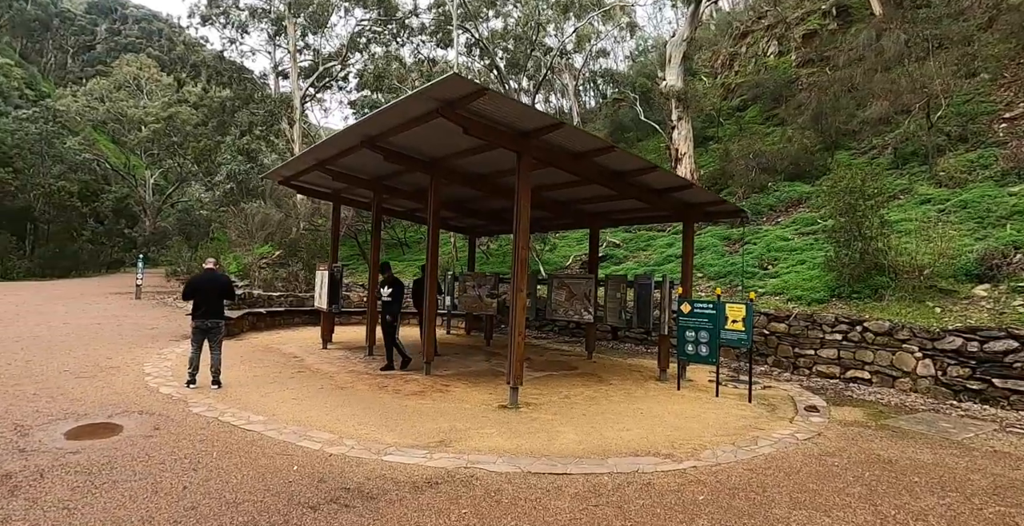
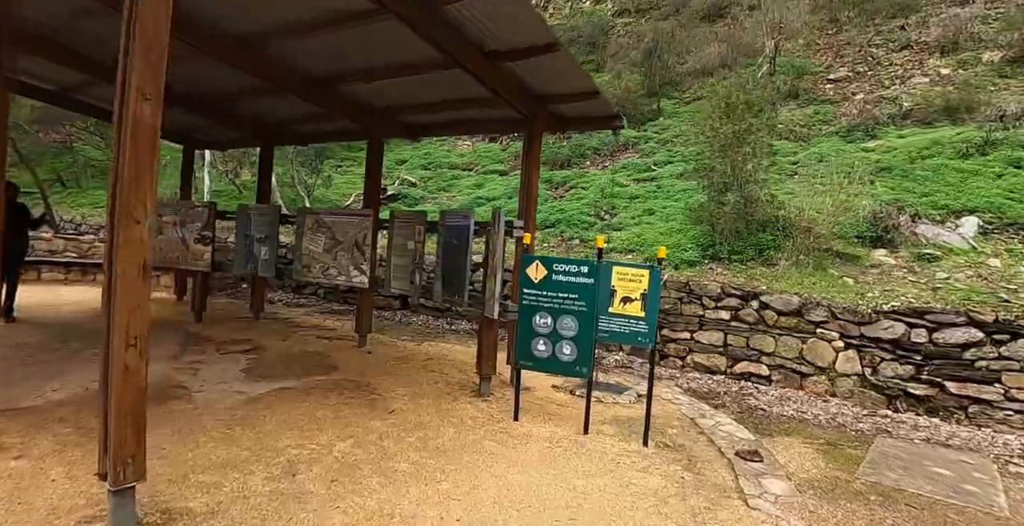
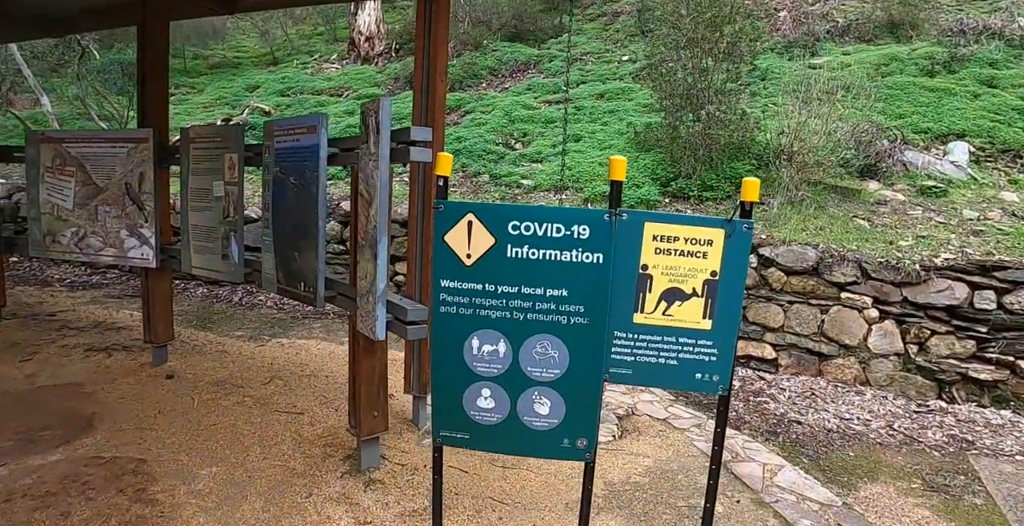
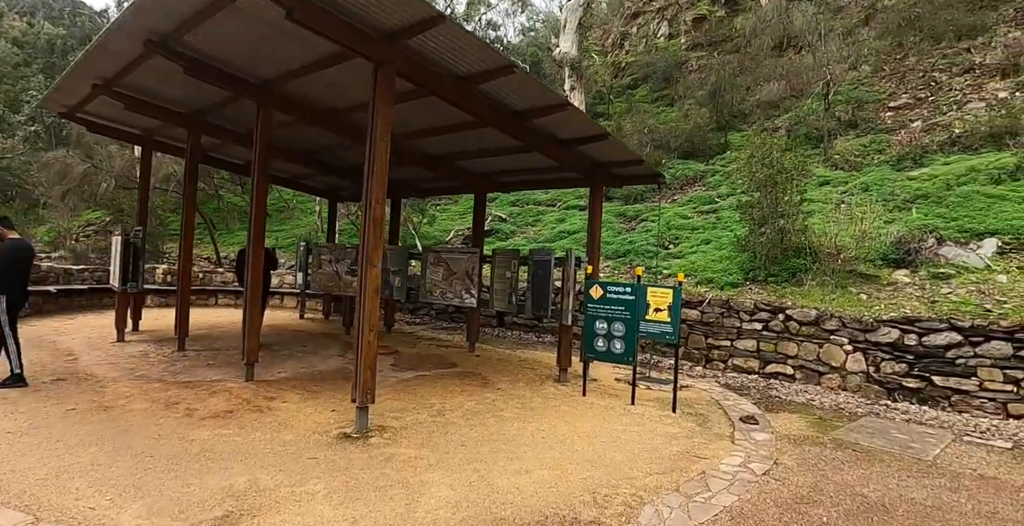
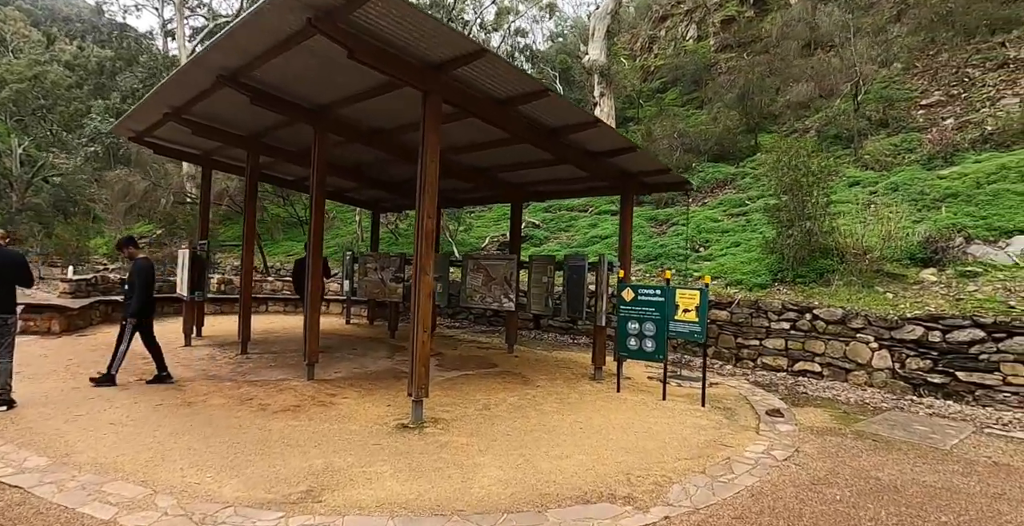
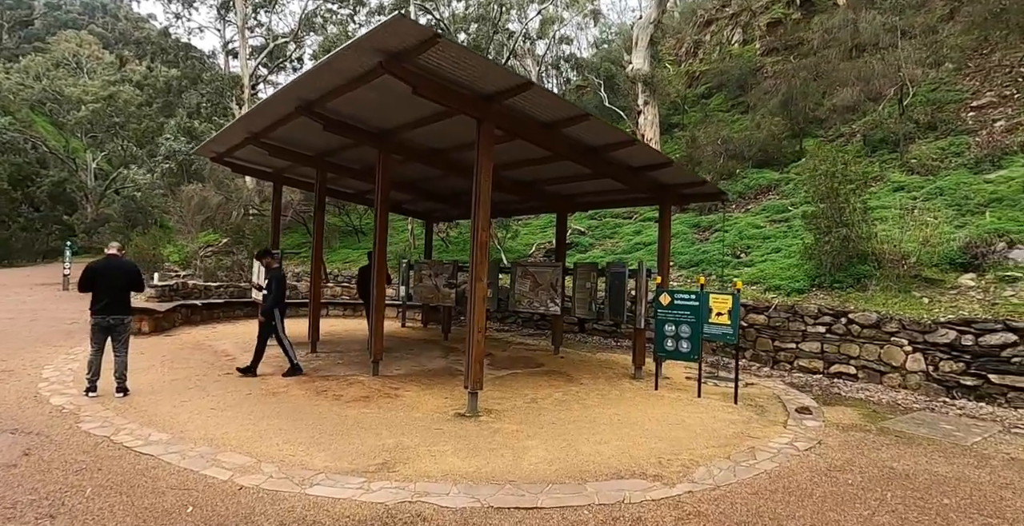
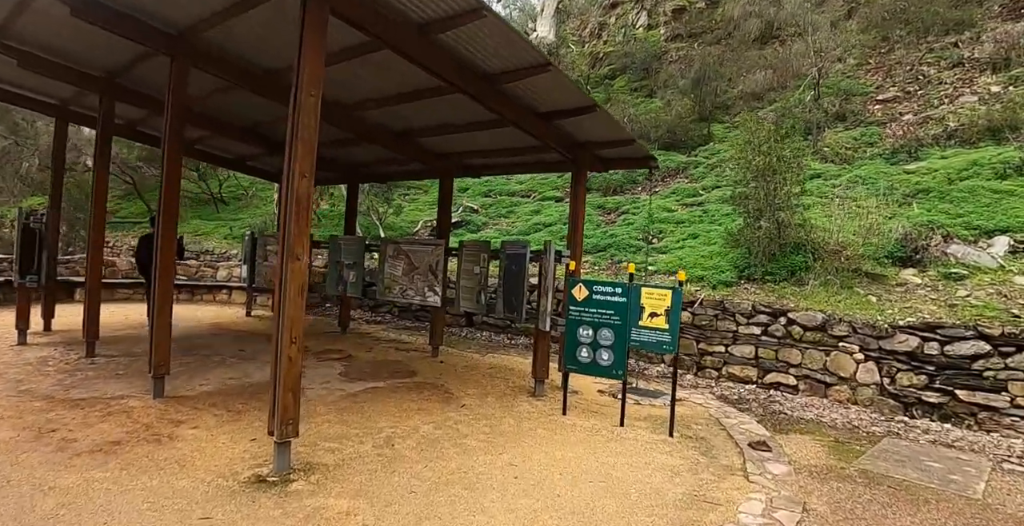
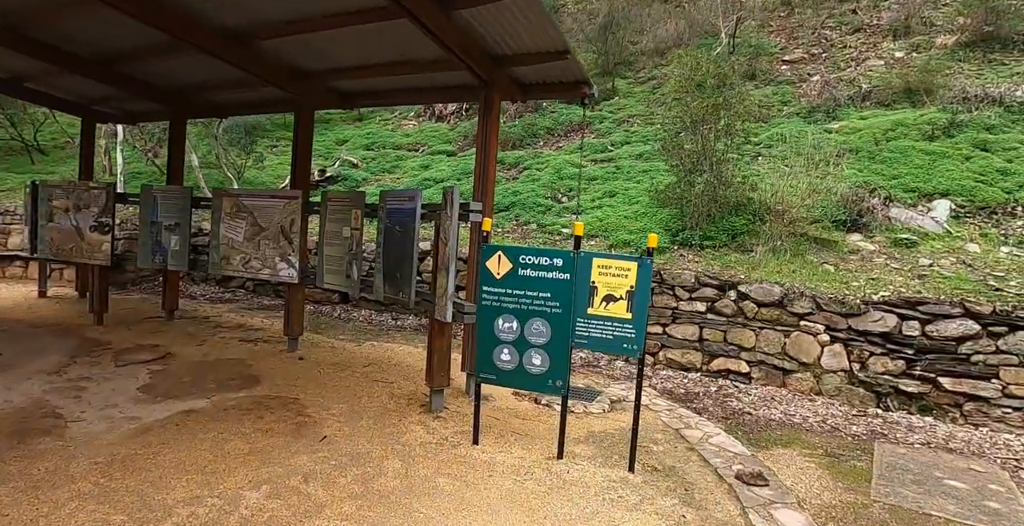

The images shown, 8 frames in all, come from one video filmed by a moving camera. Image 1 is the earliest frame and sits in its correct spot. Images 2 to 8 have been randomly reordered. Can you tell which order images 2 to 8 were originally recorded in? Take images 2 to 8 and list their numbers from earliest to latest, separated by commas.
6, 5, 4, 7, 2, 8, 3
